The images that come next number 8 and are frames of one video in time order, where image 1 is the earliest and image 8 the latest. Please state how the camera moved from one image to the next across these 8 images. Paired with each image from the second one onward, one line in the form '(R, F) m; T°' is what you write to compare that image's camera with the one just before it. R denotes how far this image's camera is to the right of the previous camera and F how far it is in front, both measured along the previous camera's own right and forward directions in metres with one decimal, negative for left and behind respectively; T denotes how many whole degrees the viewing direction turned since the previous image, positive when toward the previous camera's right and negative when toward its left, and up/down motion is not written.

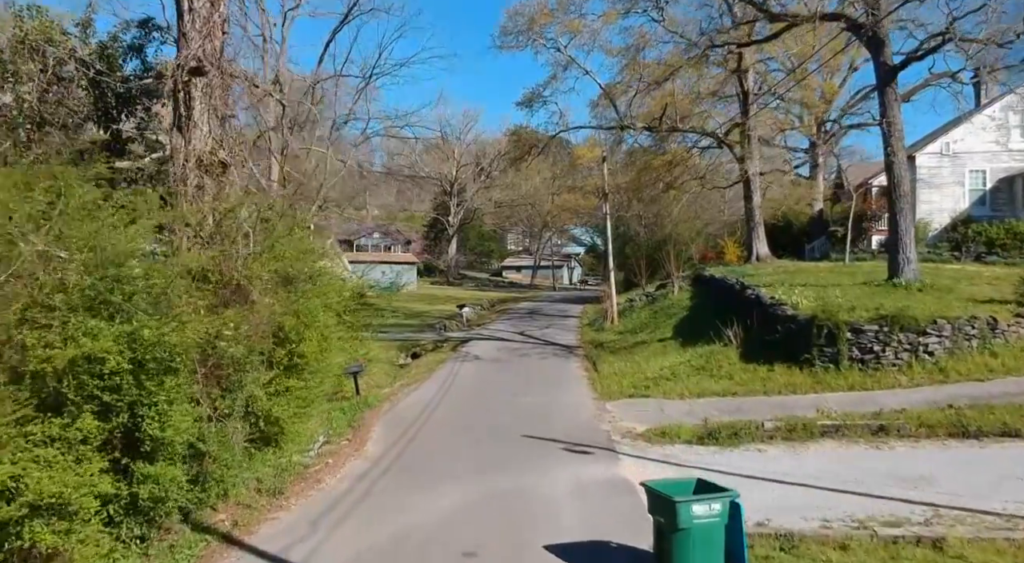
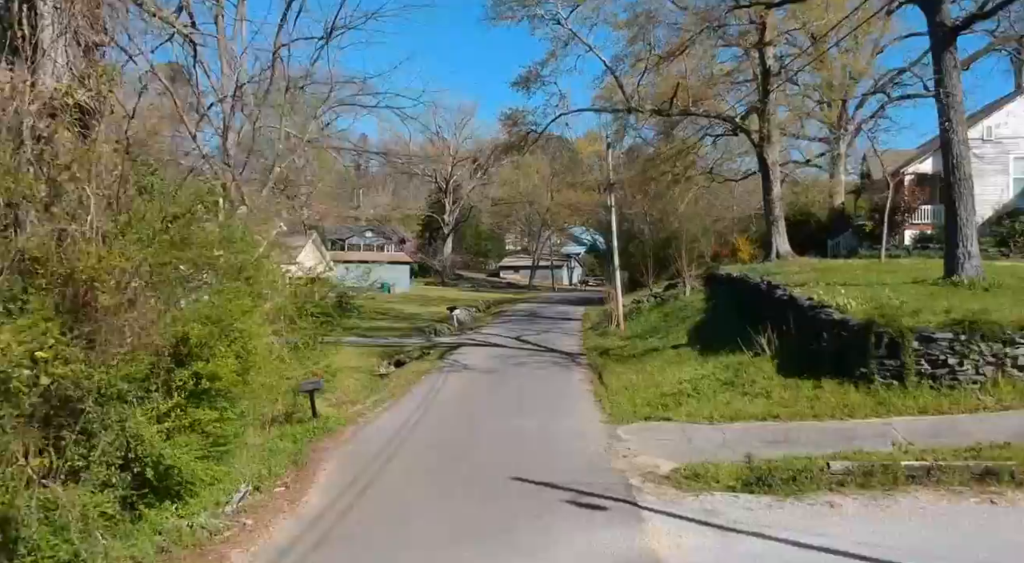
(+0.1, +2.1) m; 0°
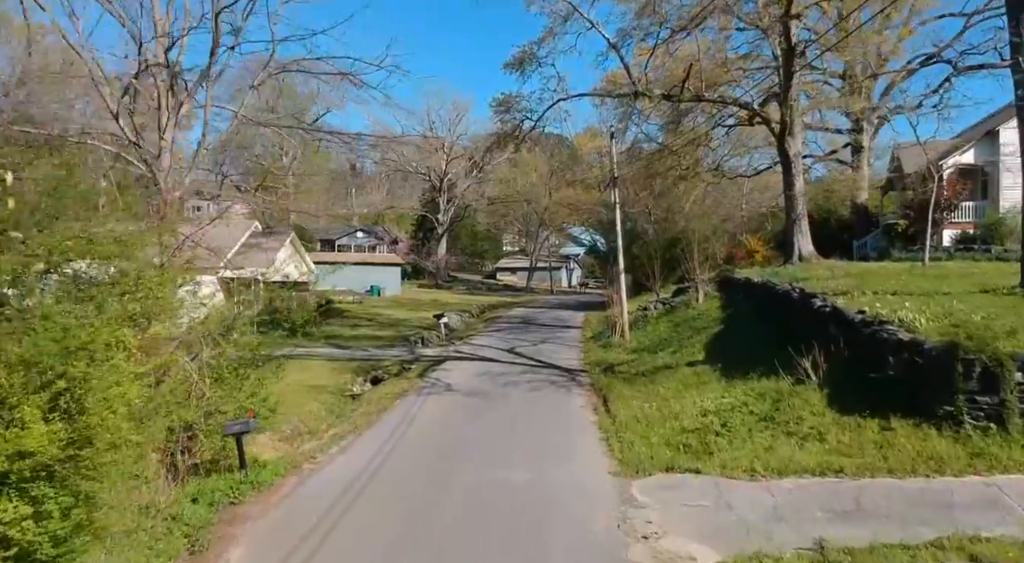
(+0.2, +2.1) m; 0°
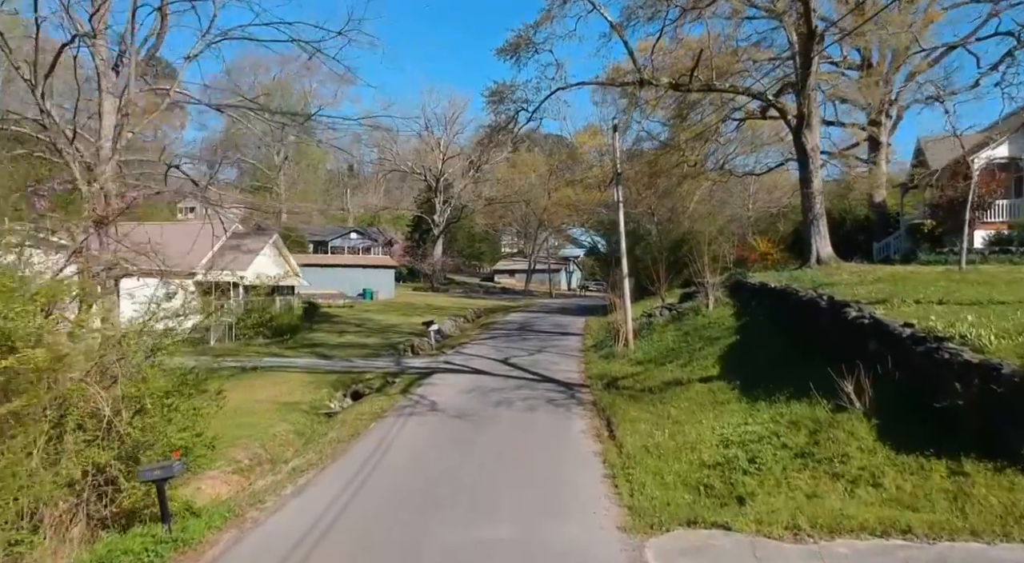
(+0.1, +1.4) m; 0°
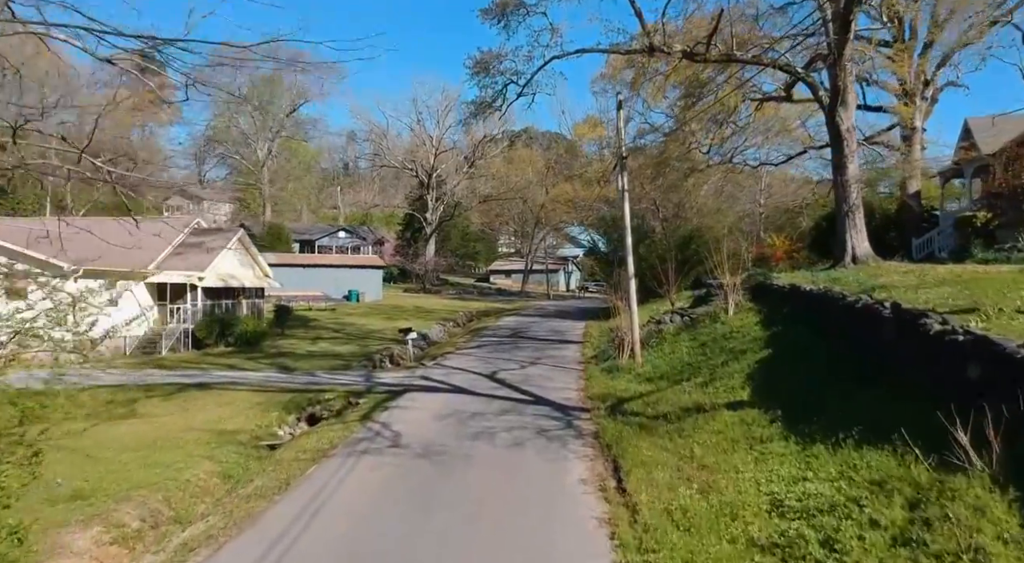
(+0.2, +2.4) m; 0°
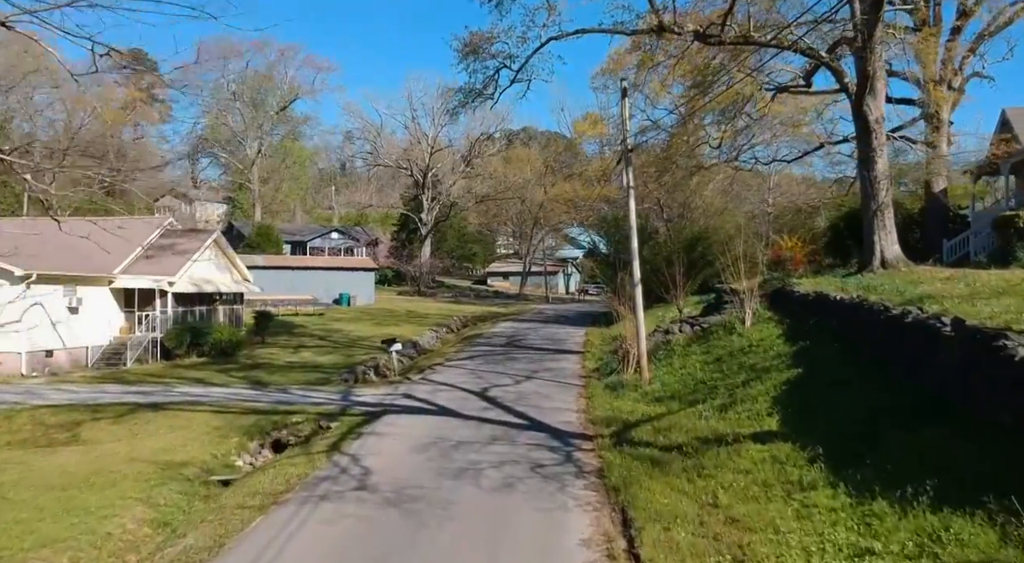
(+0.1, +1.4) m; 0°
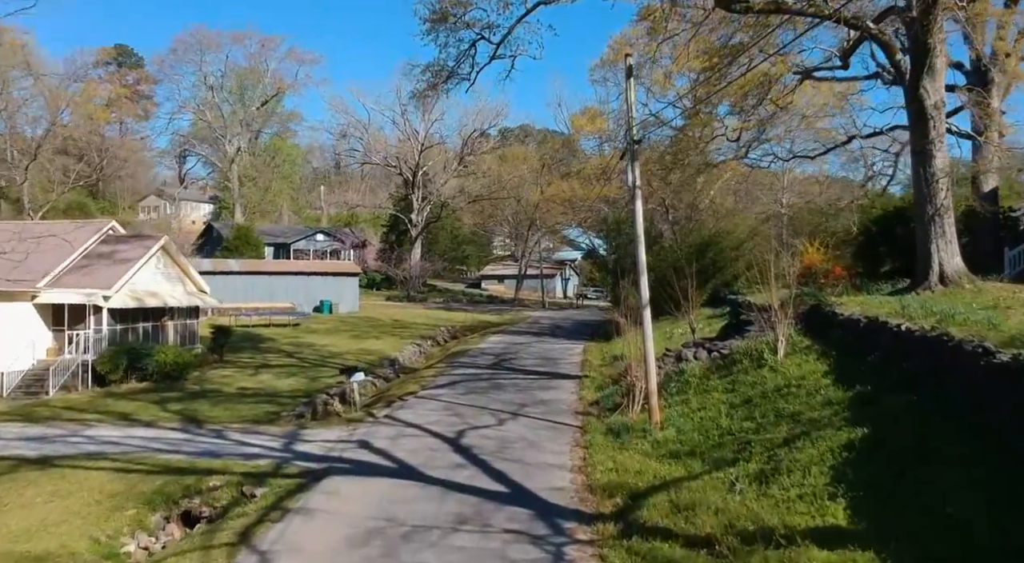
(+0.3, +2.4) m; 0°
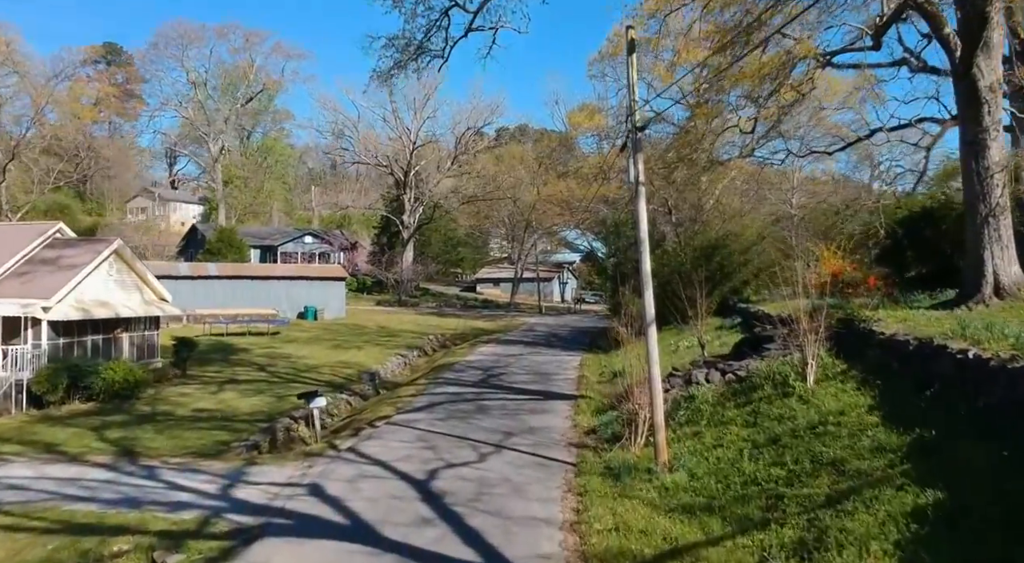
(+0.2, +1.7) m; 0°
